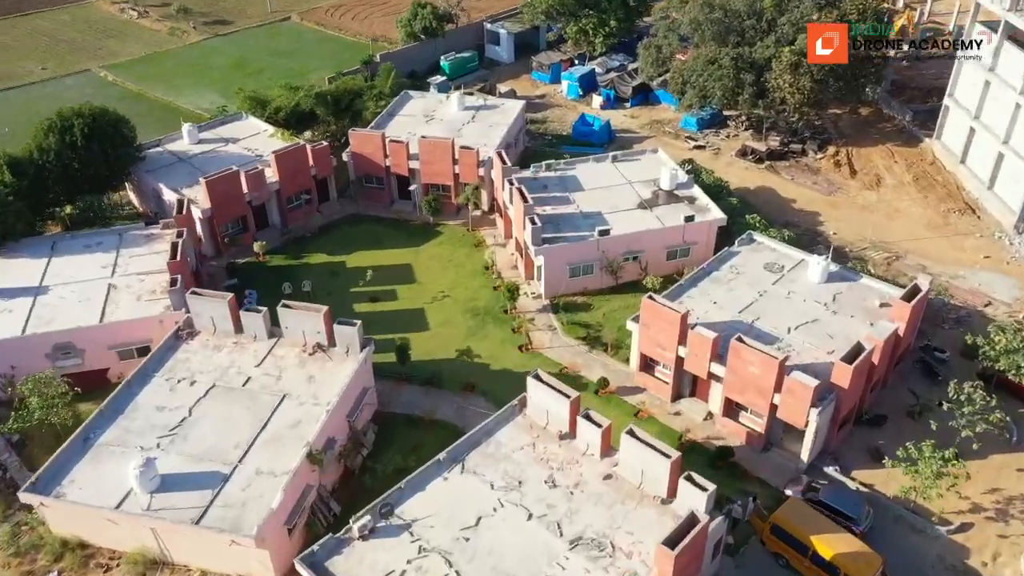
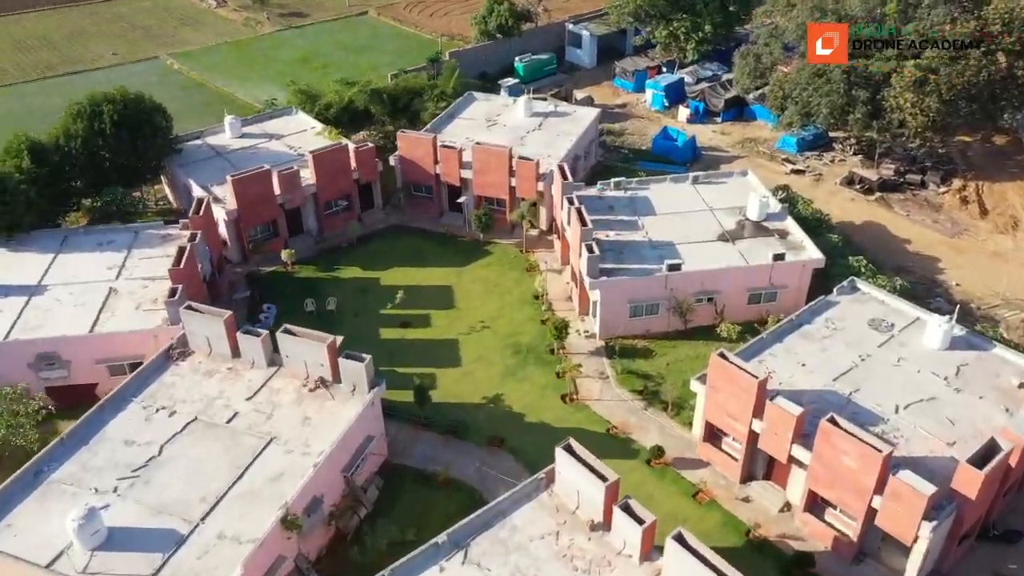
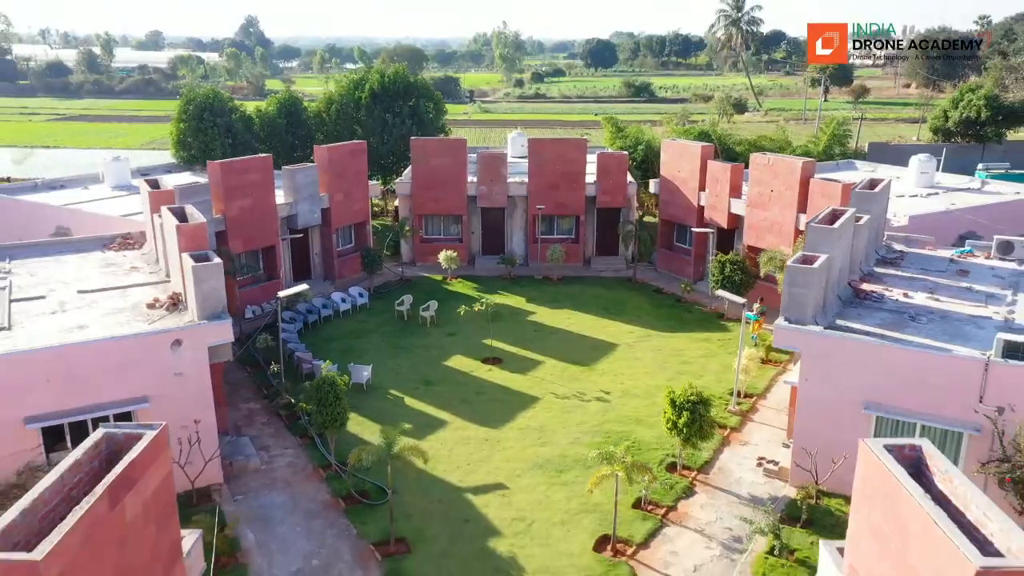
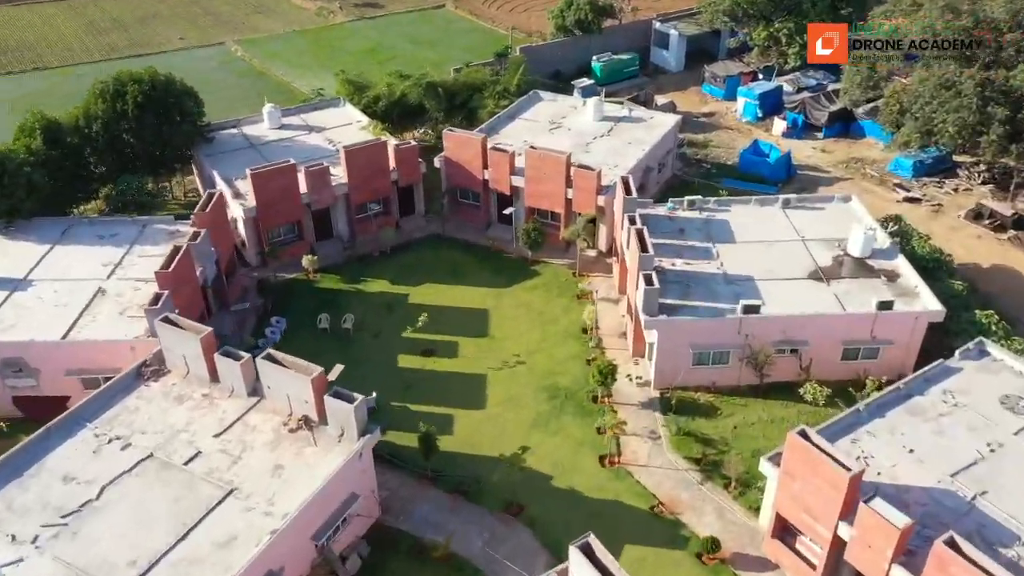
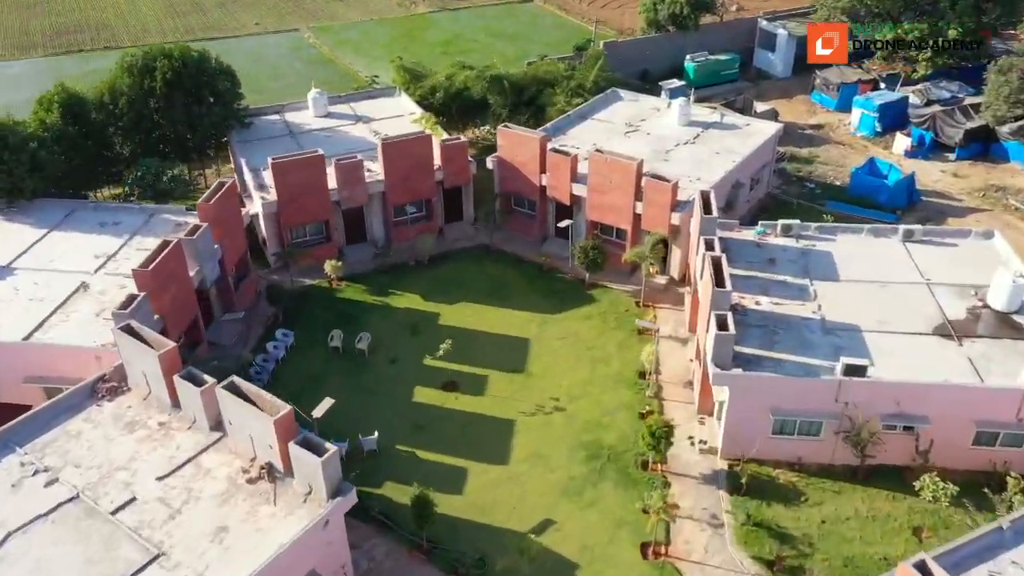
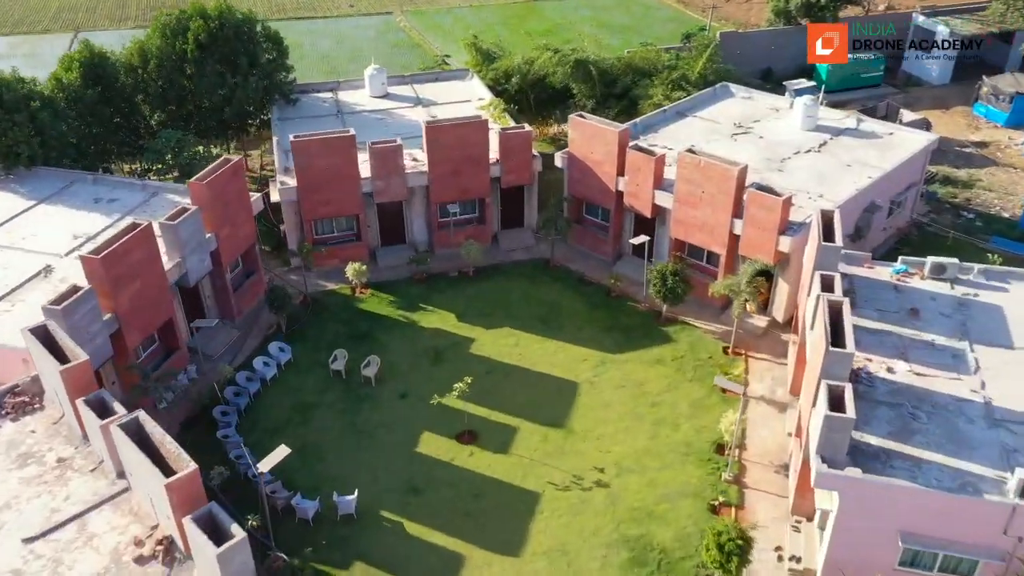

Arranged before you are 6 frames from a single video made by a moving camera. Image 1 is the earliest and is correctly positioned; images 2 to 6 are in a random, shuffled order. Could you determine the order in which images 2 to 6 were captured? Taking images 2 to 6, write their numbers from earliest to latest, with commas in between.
2, 4, 5, 6, 3
